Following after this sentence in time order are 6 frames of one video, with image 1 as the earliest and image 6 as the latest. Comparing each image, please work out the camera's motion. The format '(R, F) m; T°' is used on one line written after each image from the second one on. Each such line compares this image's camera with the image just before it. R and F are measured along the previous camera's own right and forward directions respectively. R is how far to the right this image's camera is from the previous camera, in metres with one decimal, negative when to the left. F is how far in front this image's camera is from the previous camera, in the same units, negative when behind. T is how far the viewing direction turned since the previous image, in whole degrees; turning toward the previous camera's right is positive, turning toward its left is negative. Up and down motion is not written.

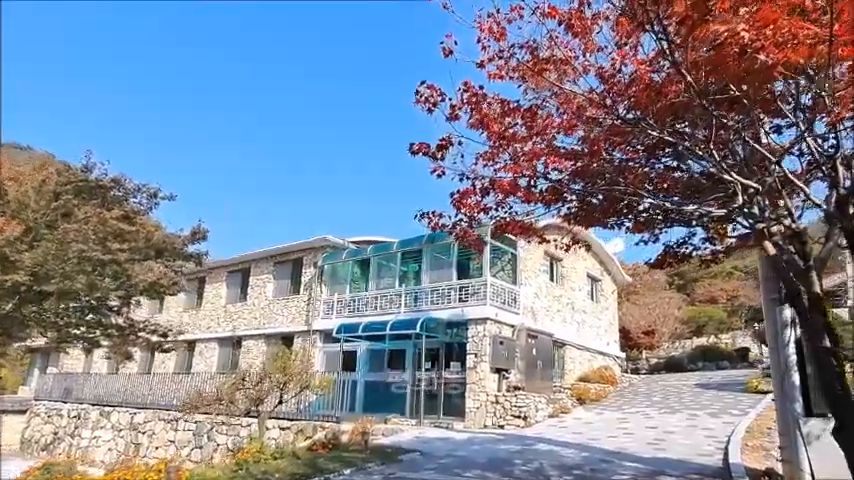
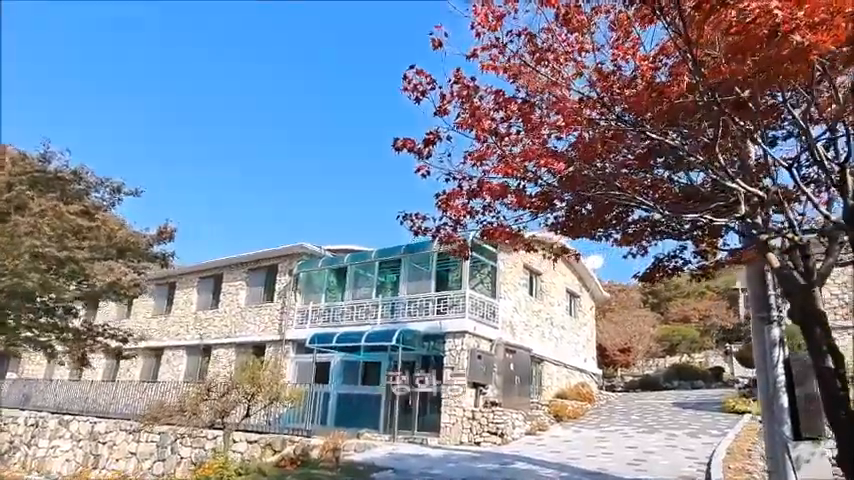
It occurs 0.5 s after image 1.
(-0.1, +0.4) m; +2°
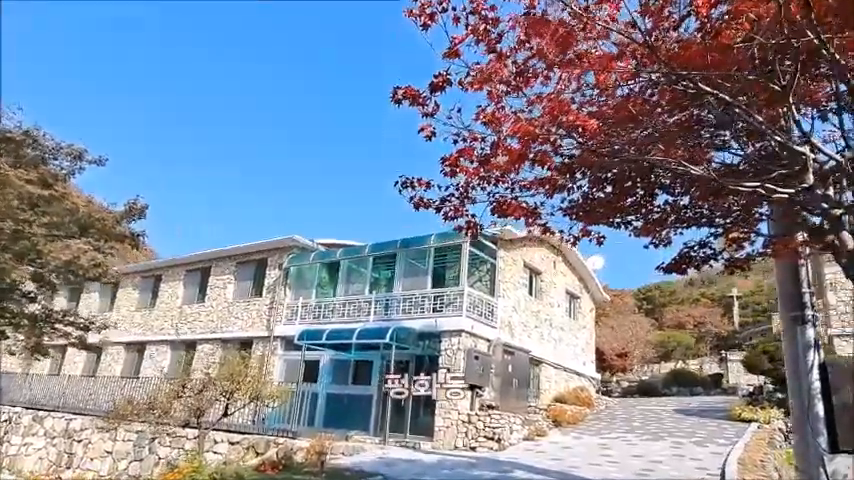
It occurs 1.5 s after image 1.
(-0.1, +0.9) m; +1°
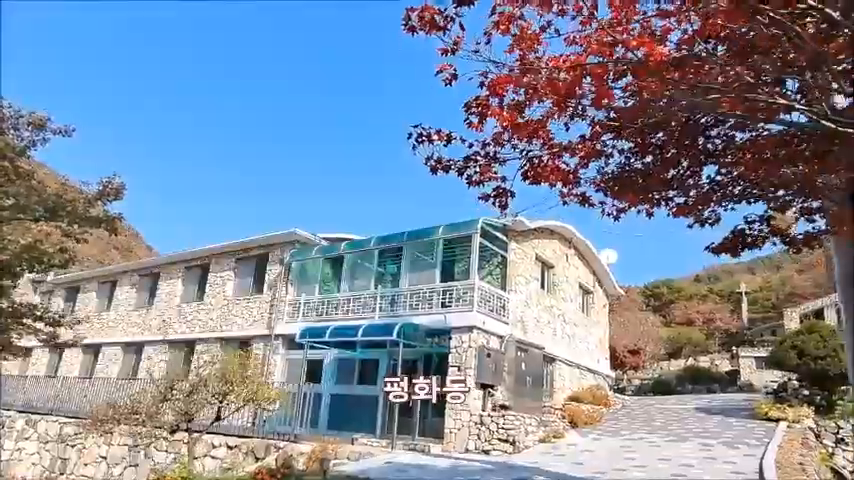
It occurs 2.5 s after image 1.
(-0.1, +1.0) m; 0°
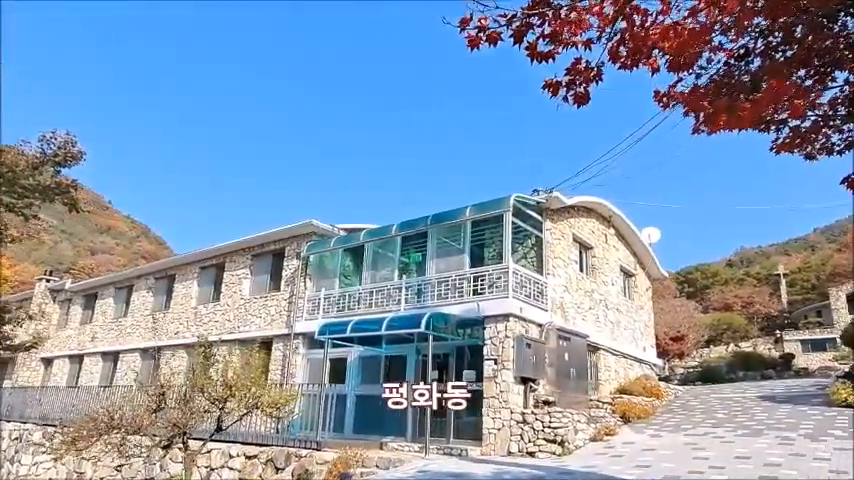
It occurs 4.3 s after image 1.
(-0.1, +1.6) m; -2°
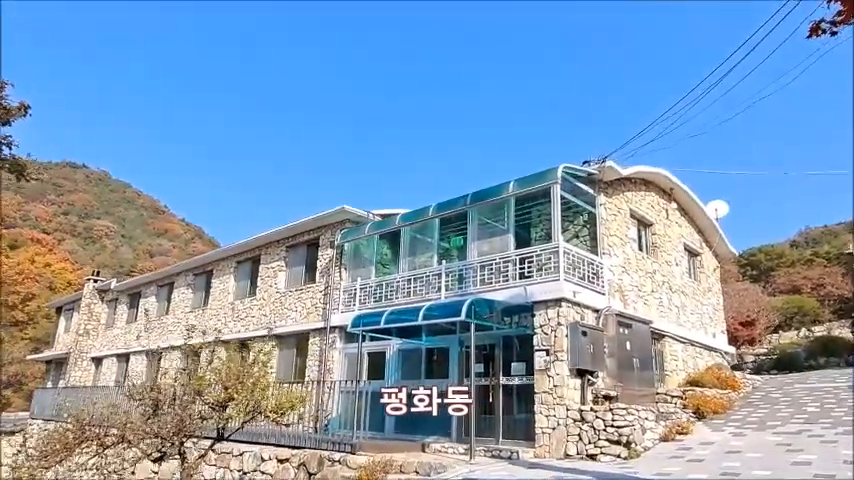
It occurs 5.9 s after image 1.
(+0.2, +1.5) m; -4°
